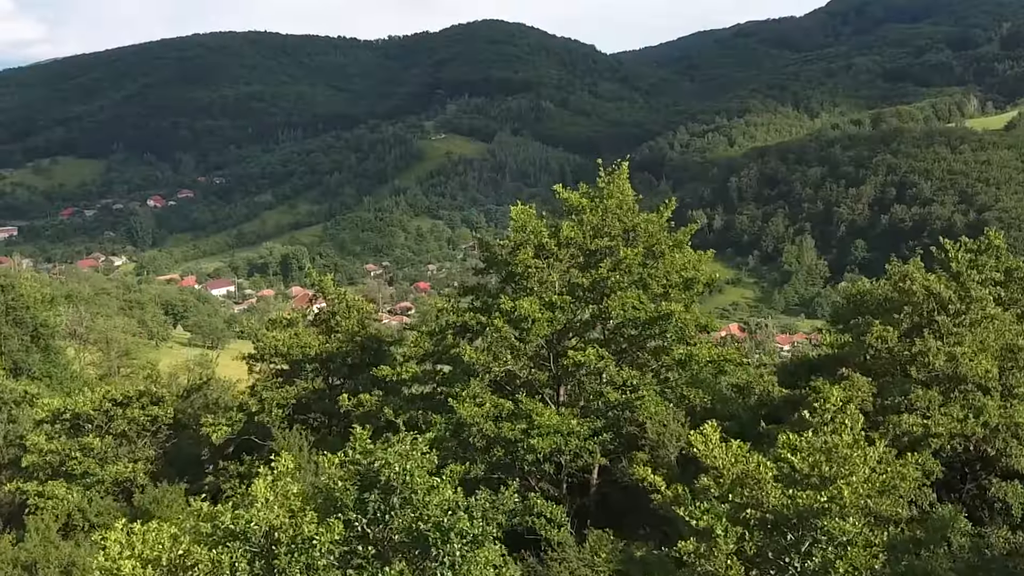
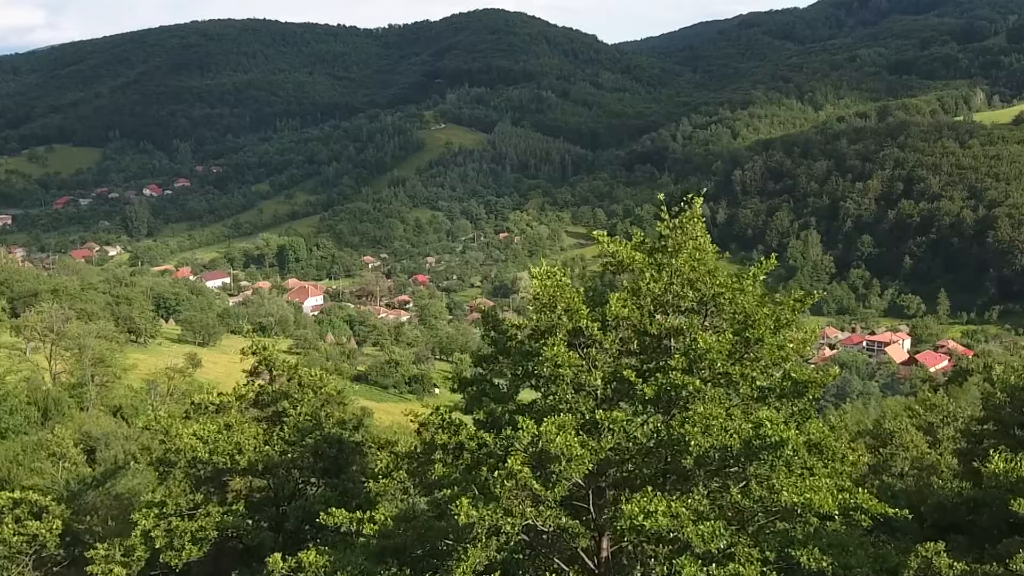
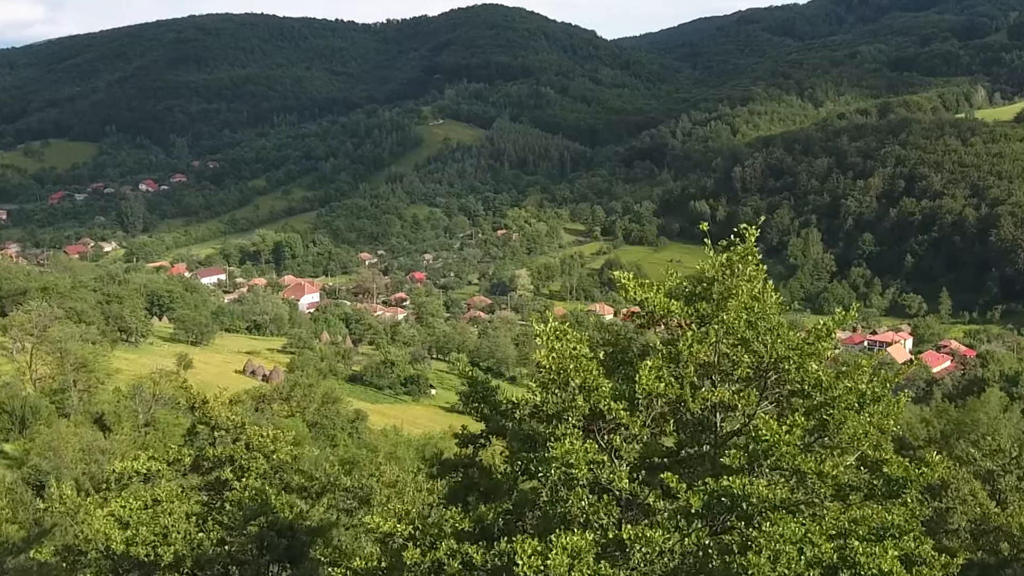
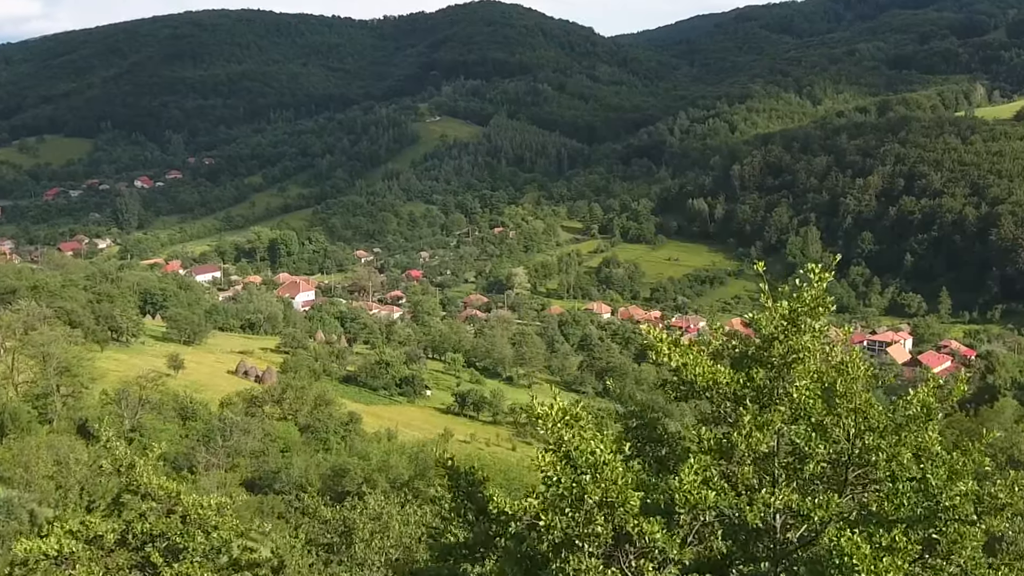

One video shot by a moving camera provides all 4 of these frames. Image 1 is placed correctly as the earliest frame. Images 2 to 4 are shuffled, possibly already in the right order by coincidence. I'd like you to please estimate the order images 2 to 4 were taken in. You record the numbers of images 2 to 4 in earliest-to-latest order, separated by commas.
2, 3, 4
